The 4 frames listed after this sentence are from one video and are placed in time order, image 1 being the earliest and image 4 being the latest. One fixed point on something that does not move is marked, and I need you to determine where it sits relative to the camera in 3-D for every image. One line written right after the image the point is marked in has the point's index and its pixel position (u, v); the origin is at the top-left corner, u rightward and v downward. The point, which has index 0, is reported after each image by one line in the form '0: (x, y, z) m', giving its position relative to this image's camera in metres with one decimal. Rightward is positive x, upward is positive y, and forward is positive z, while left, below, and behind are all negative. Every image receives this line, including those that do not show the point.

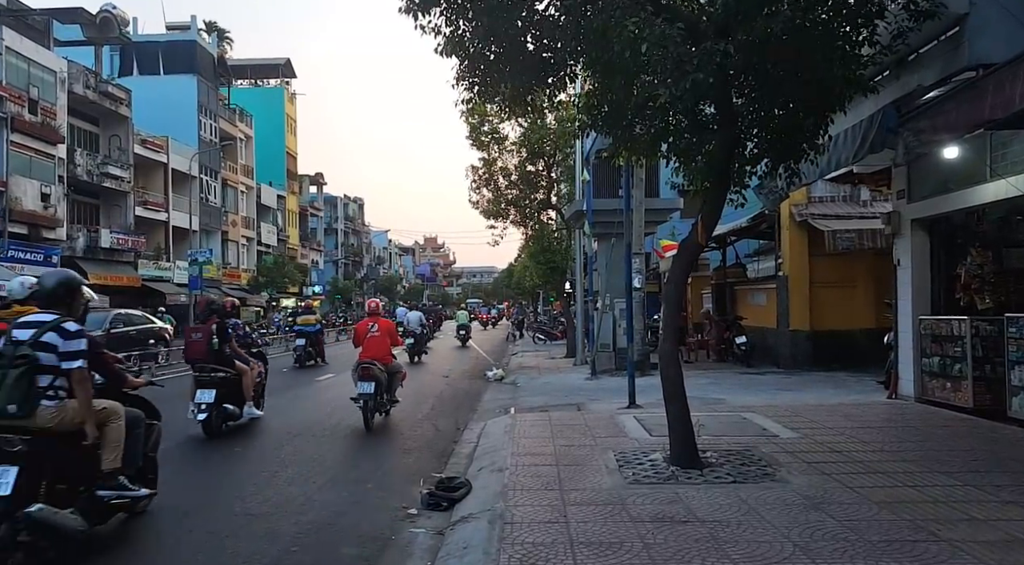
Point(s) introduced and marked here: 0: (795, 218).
0: (+6.0, +1.4, +17.1) m
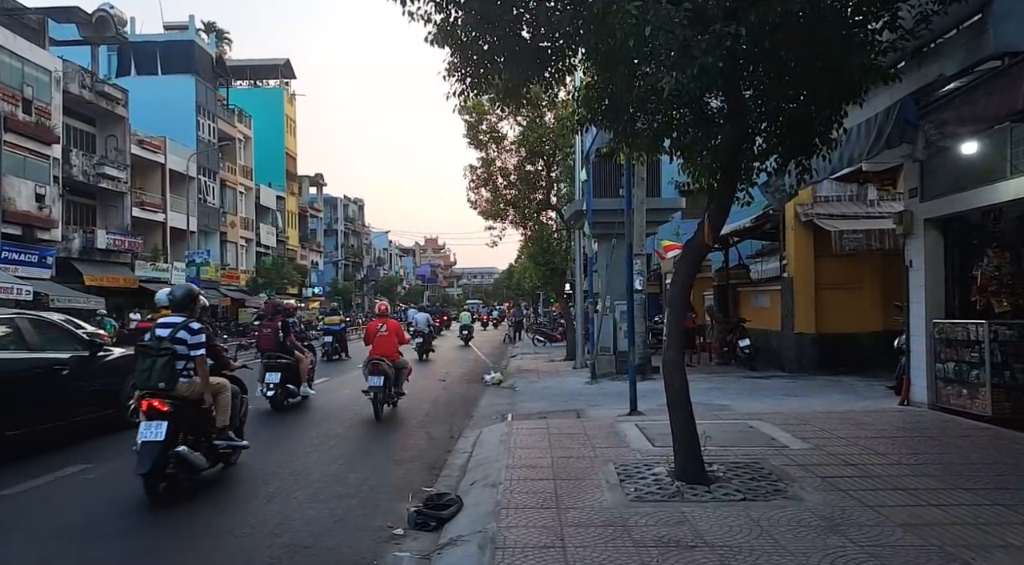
0: (+6.0, +1.3, +16.7) m
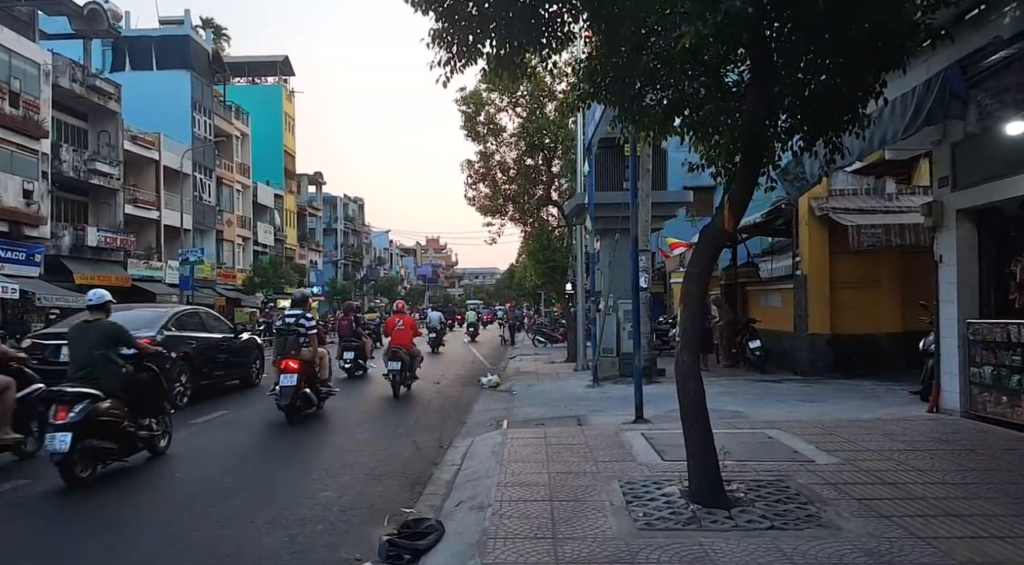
0: (+5.9, +1.4, +15.8) m
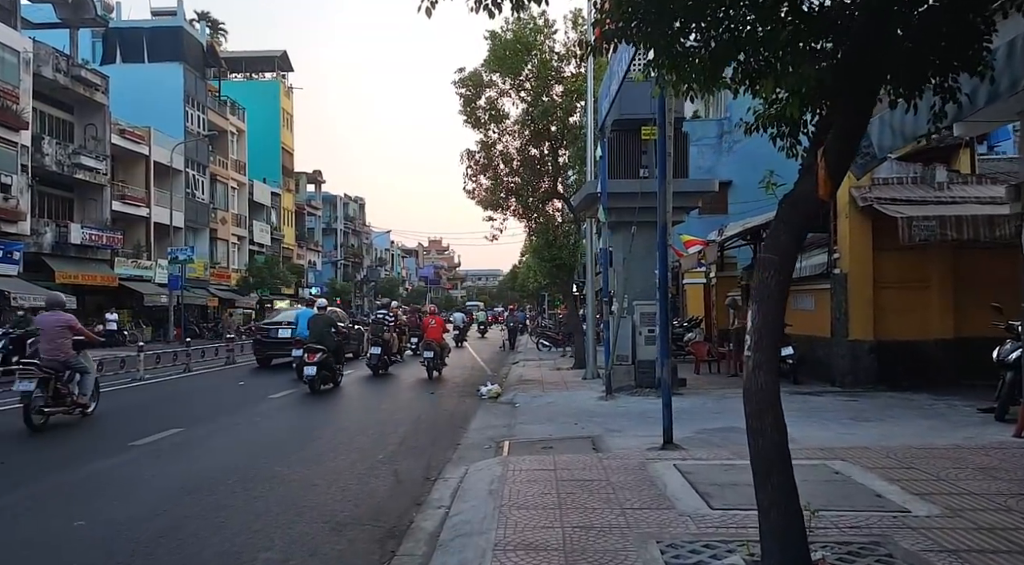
0: (+6.0, +1.4, +14.0) m
